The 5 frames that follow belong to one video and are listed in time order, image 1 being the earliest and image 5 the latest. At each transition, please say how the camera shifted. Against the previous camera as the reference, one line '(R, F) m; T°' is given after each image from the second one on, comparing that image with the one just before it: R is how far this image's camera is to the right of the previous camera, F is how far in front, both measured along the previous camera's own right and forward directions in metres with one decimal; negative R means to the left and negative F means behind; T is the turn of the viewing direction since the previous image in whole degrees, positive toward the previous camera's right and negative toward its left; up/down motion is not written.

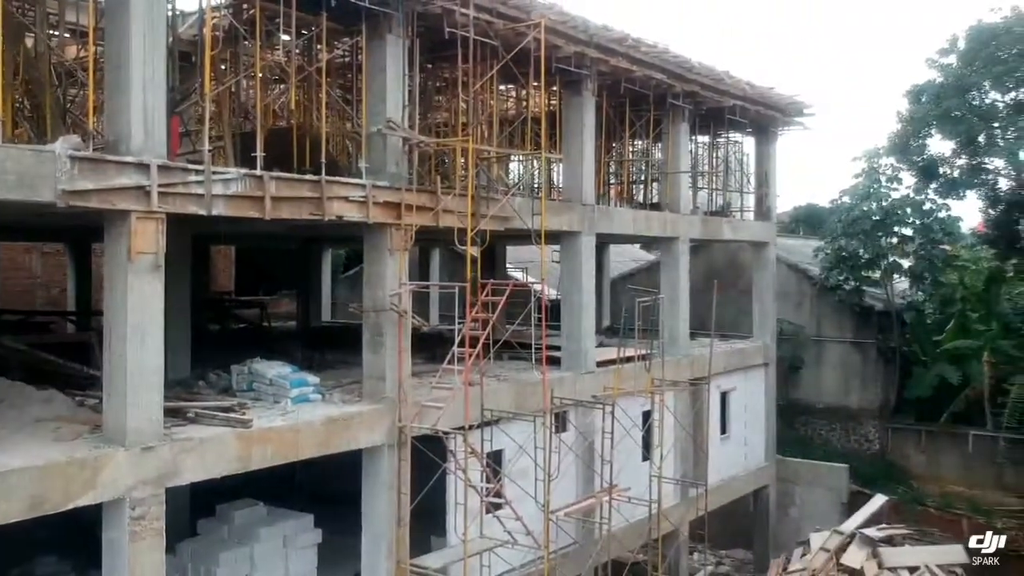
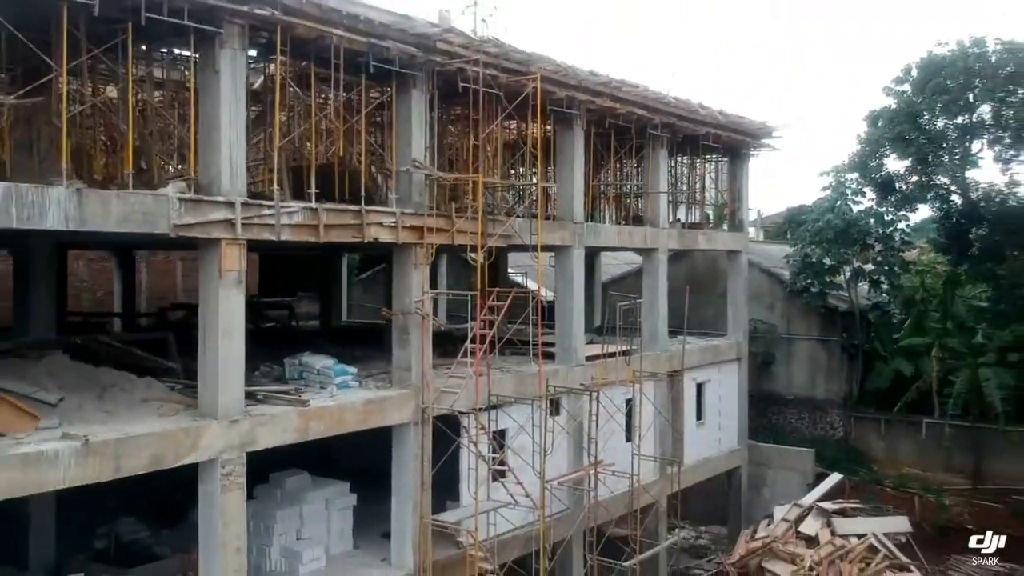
(0.0, -2.5) m; 0°
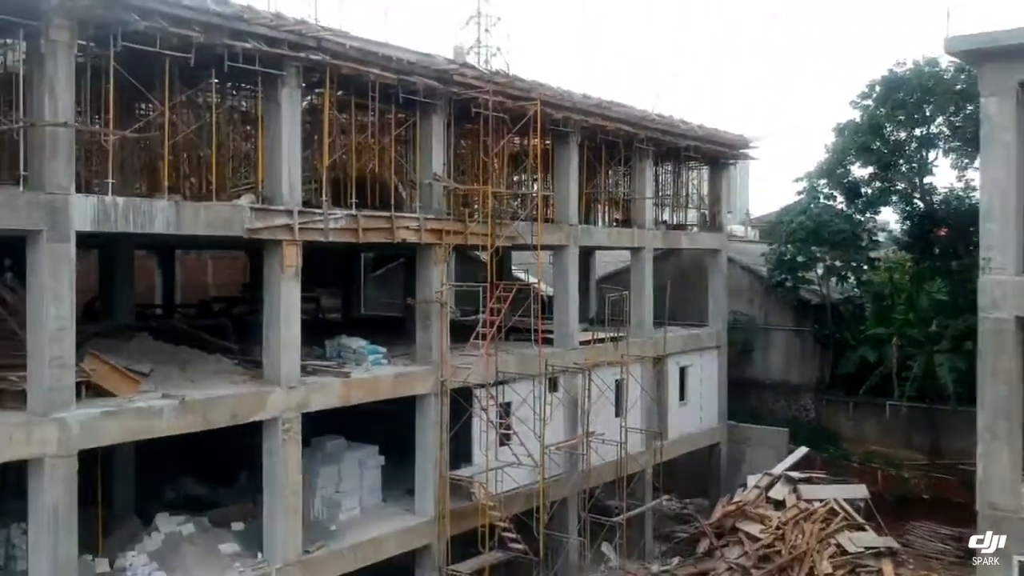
(-0.1, -2.6) m; 0°
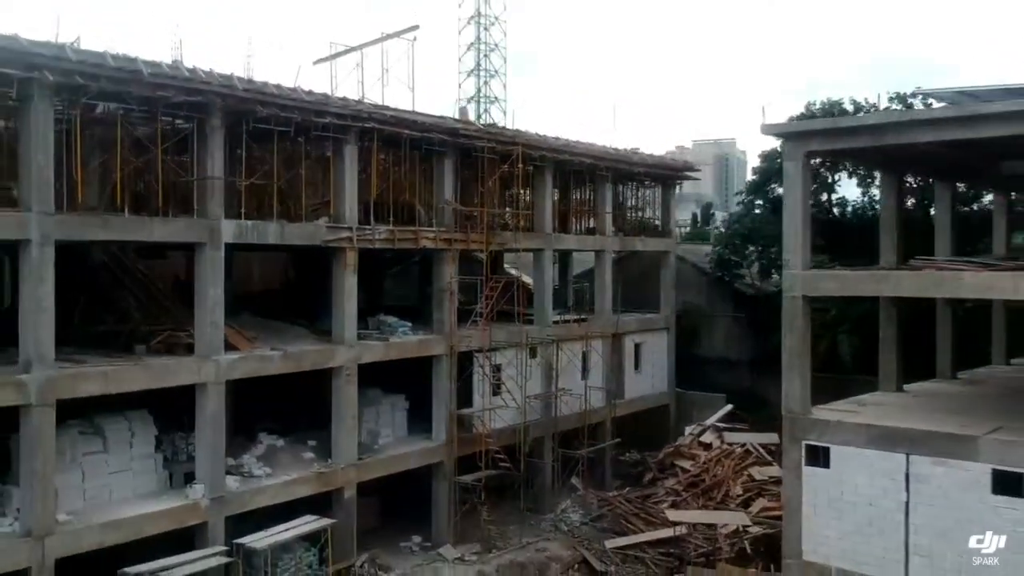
(+0.3, -6.5) m; 0°
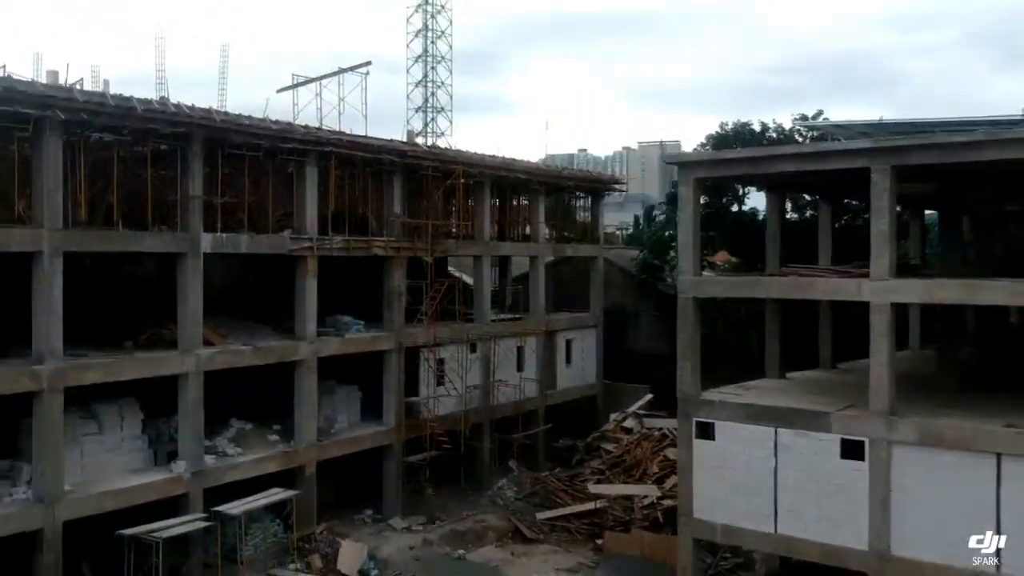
(+0.2, -3.1) m; +3°
